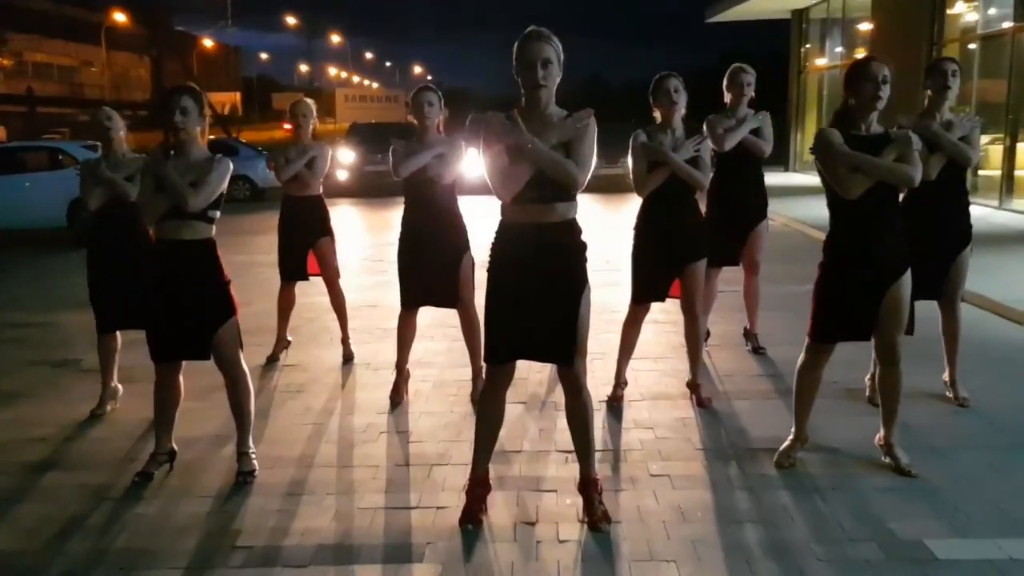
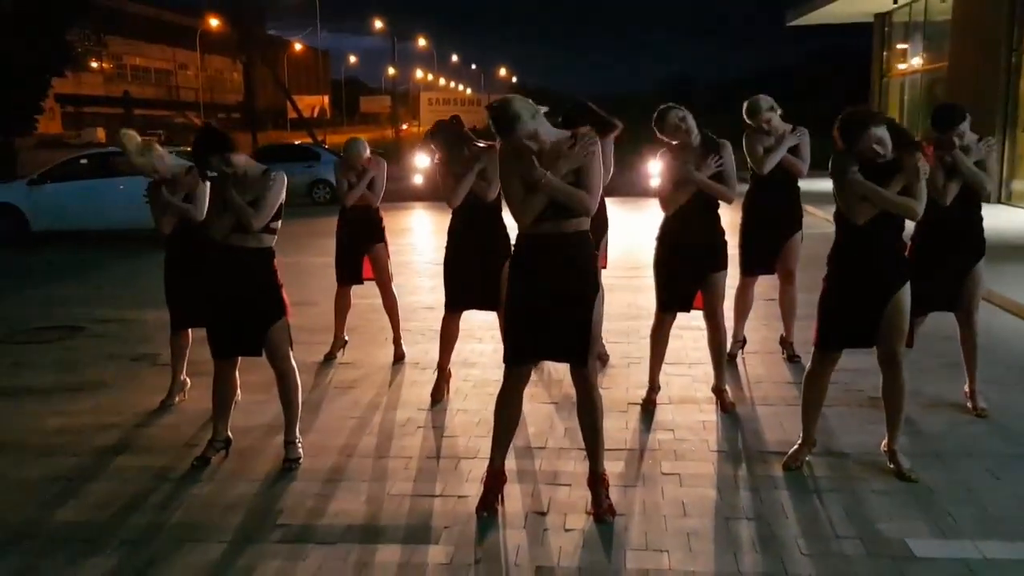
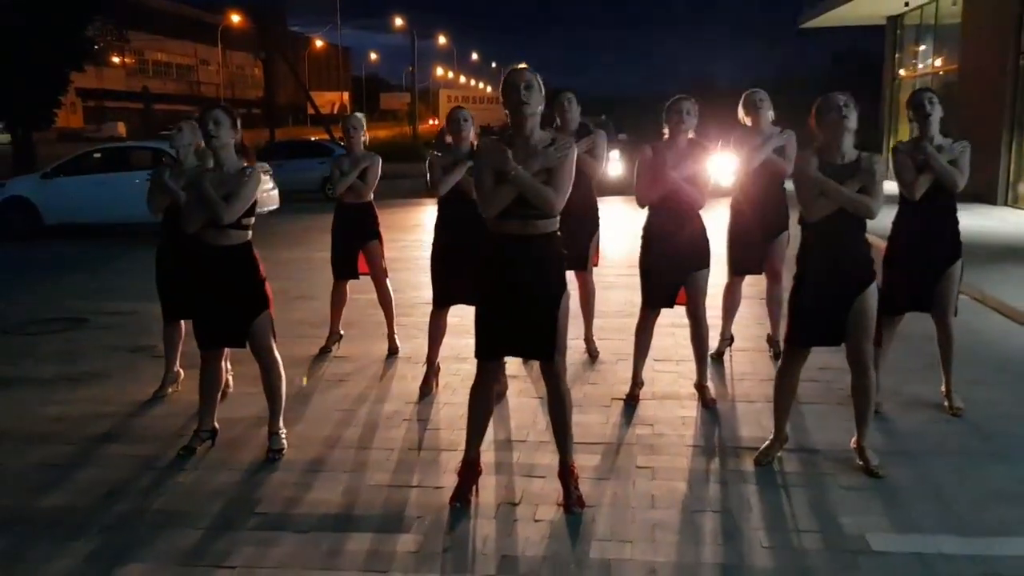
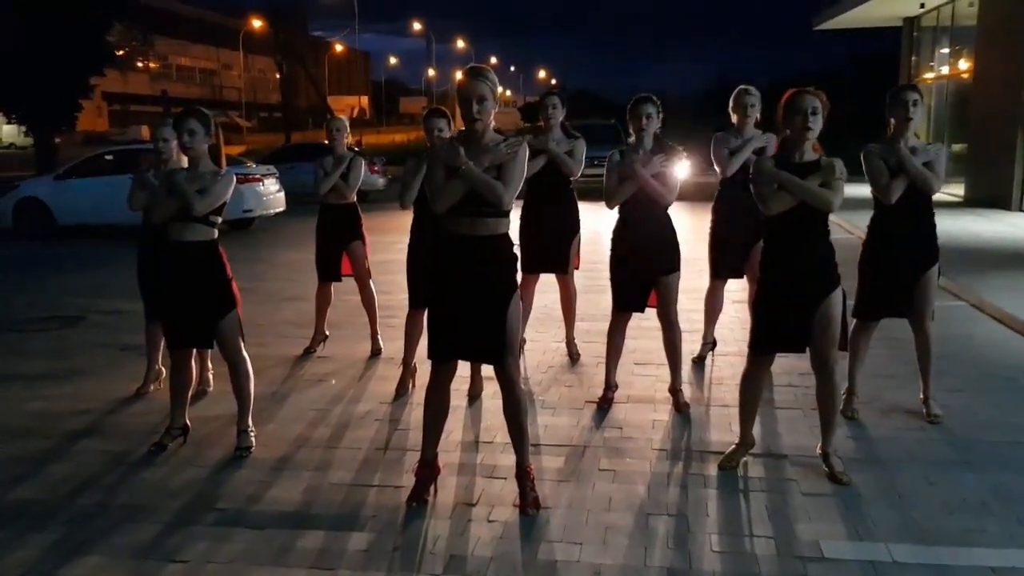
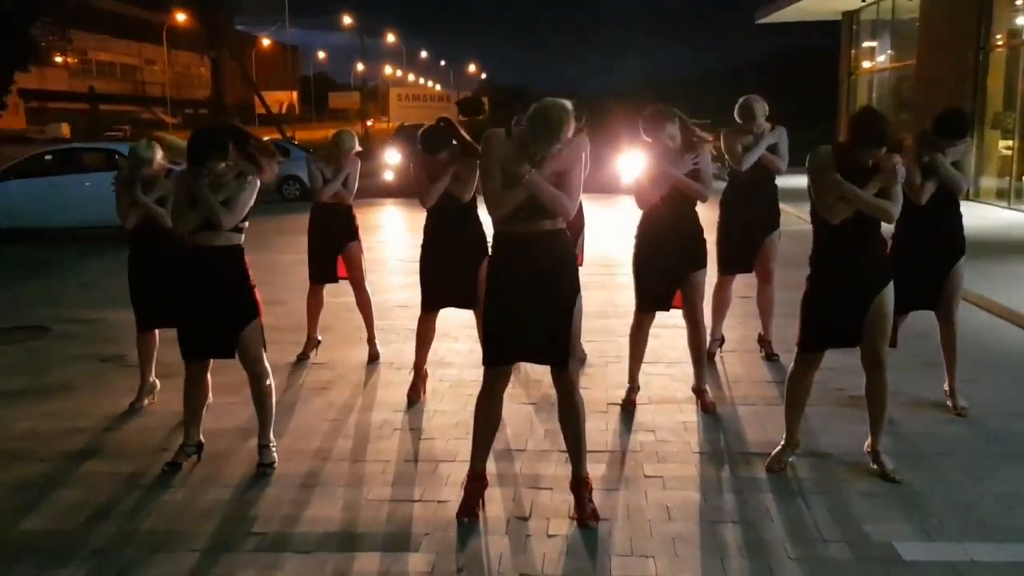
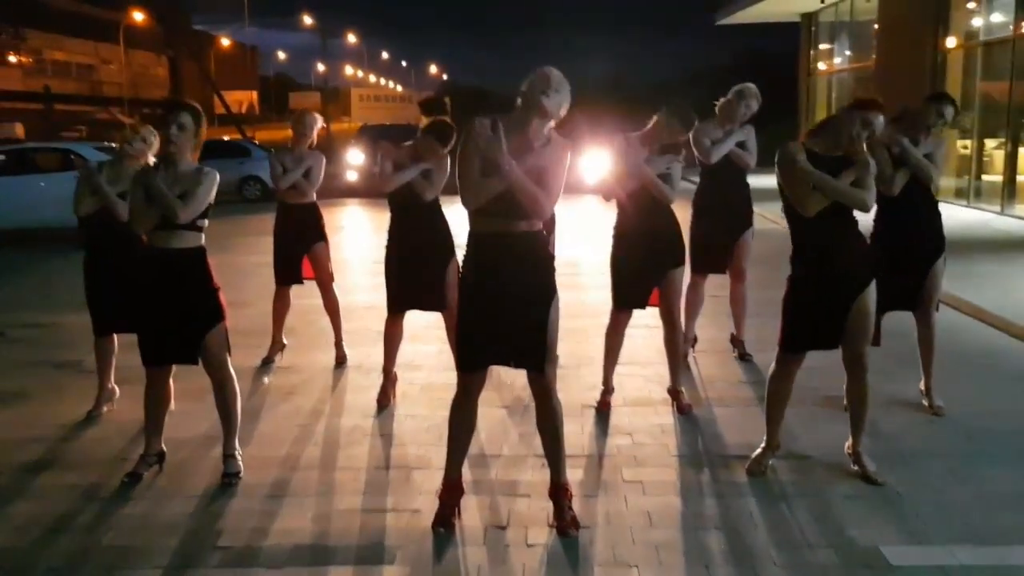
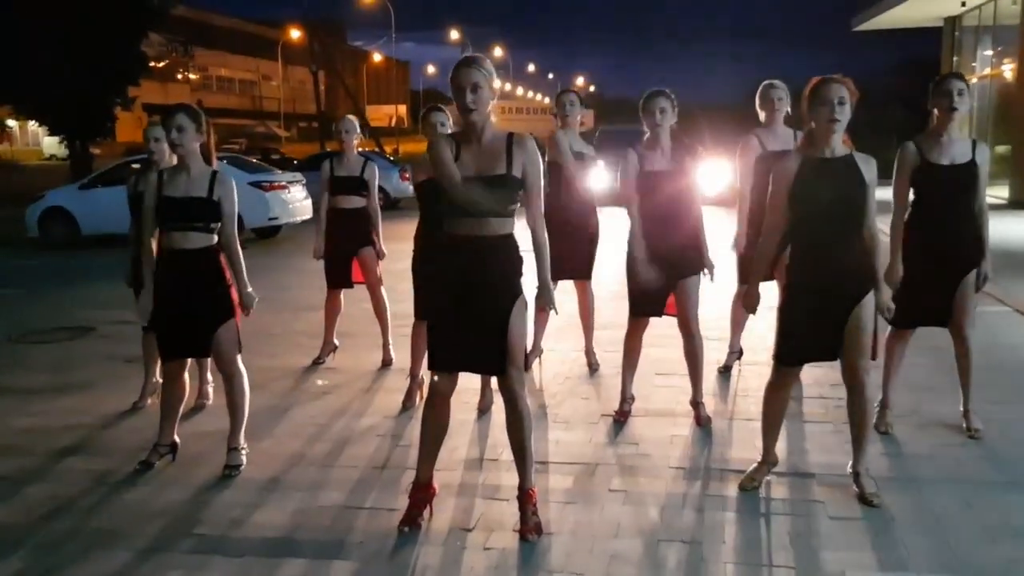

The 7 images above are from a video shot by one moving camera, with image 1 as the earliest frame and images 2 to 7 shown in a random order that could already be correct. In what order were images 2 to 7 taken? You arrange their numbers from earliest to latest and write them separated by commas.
6, 5, 2, 3, 4, 7
